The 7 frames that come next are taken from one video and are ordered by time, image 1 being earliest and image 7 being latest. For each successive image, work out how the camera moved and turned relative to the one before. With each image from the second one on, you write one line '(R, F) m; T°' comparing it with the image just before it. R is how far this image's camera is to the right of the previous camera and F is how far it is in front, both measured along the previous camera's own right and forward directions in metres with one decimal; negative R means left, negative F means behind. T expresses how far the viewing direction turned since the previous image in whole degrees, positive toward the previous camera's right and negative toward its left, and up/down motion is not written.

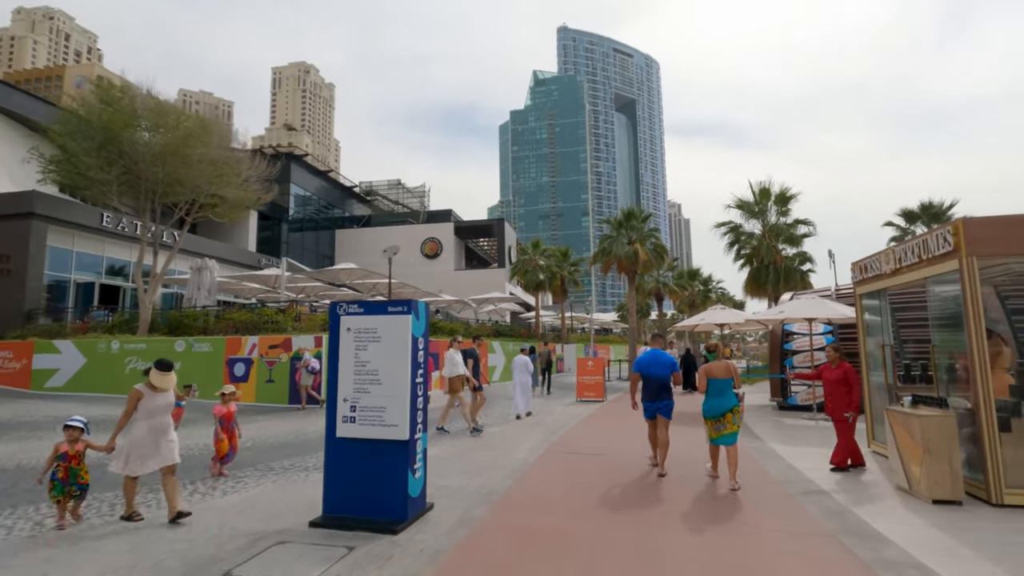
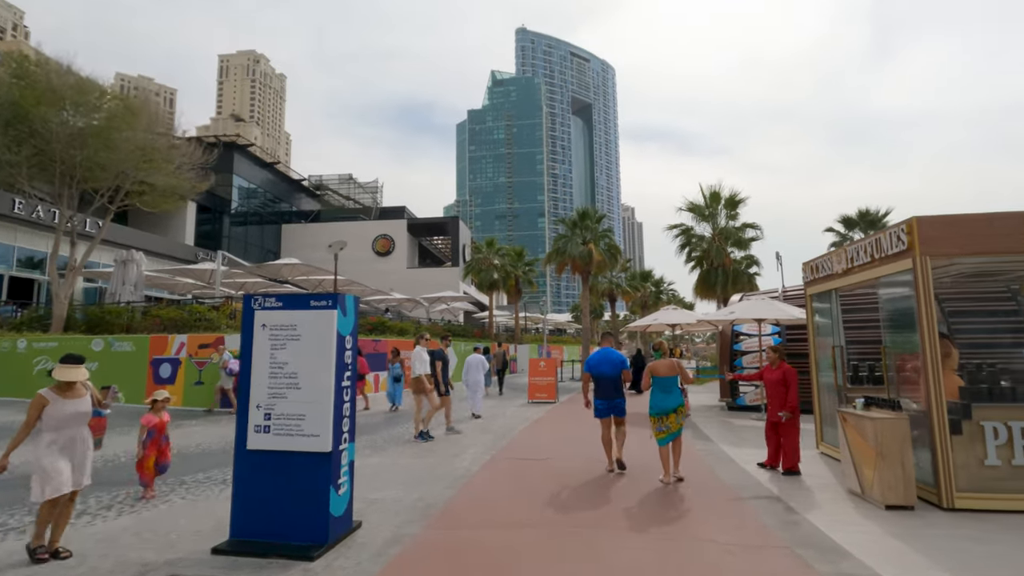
(+0.1, +0.5) m; +5°
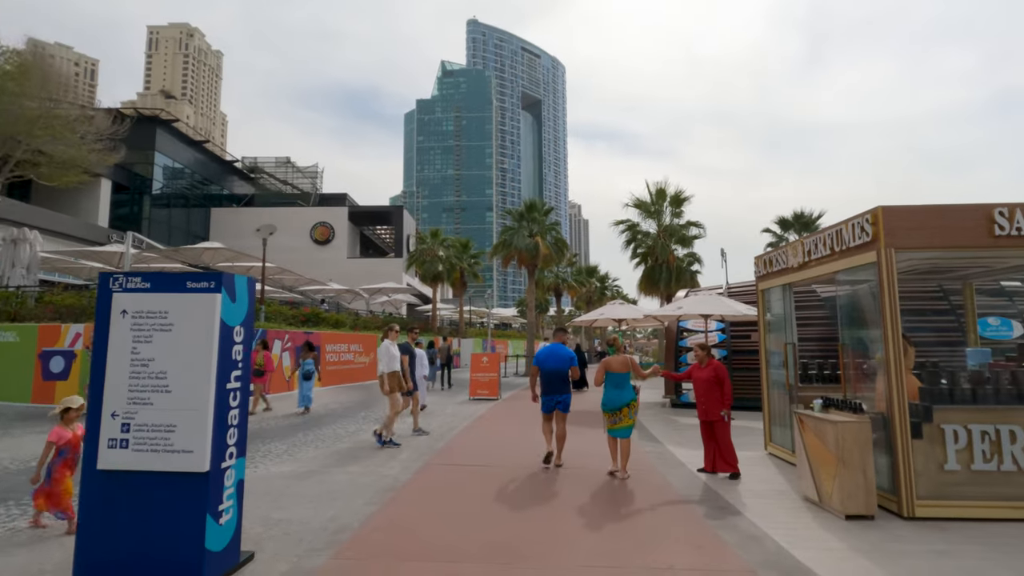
(+0.1, +0.8) m; +6°
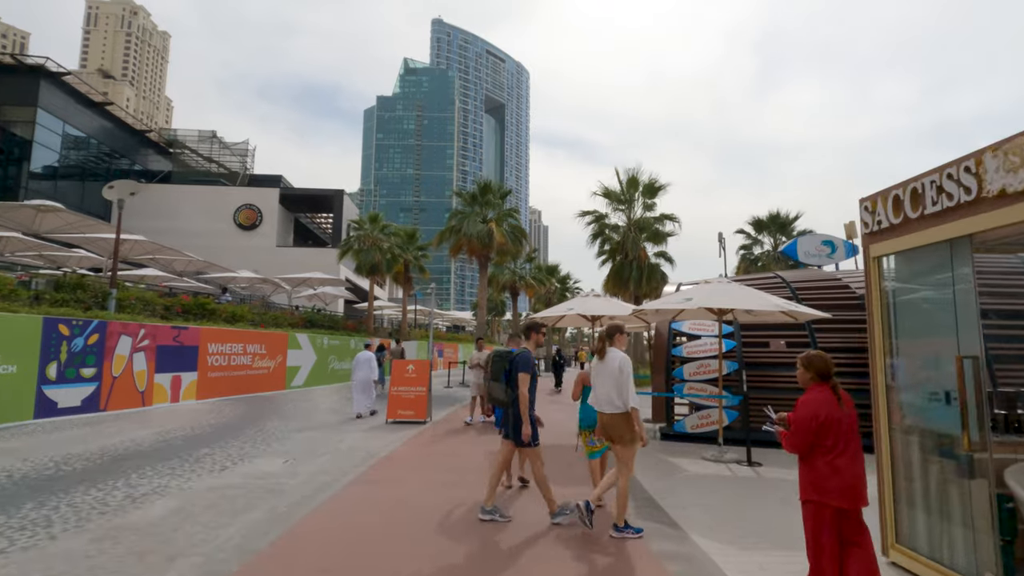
(+0.5, +4.1) m; +4°
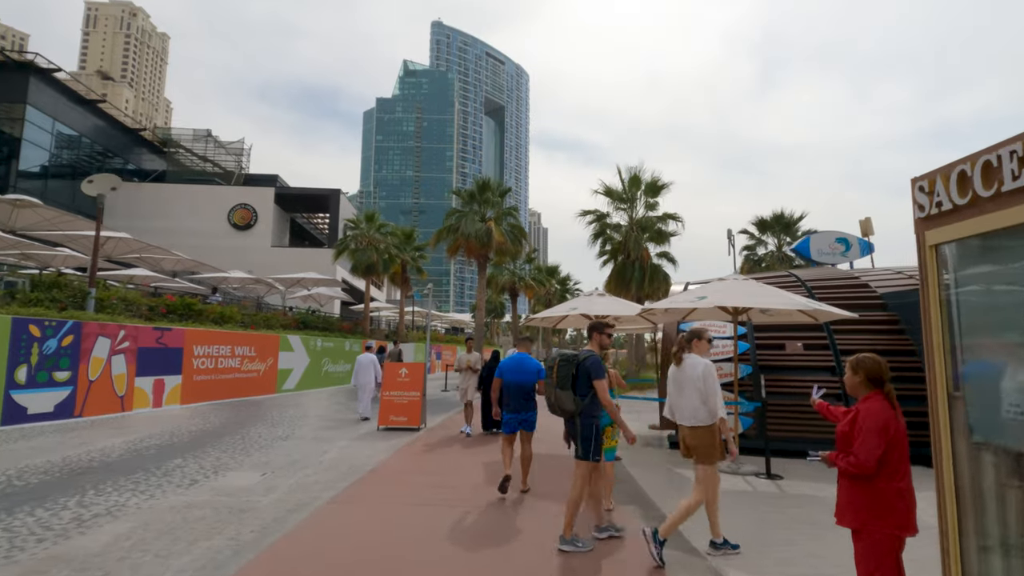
(0.0, +0.7) m; 0°
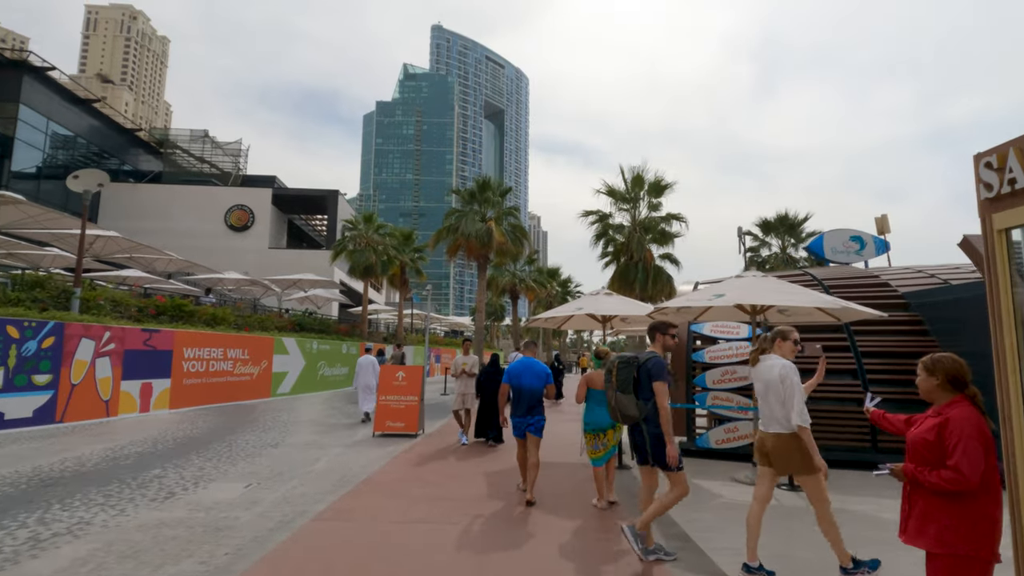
(-0.1, +0.5) m; 0°
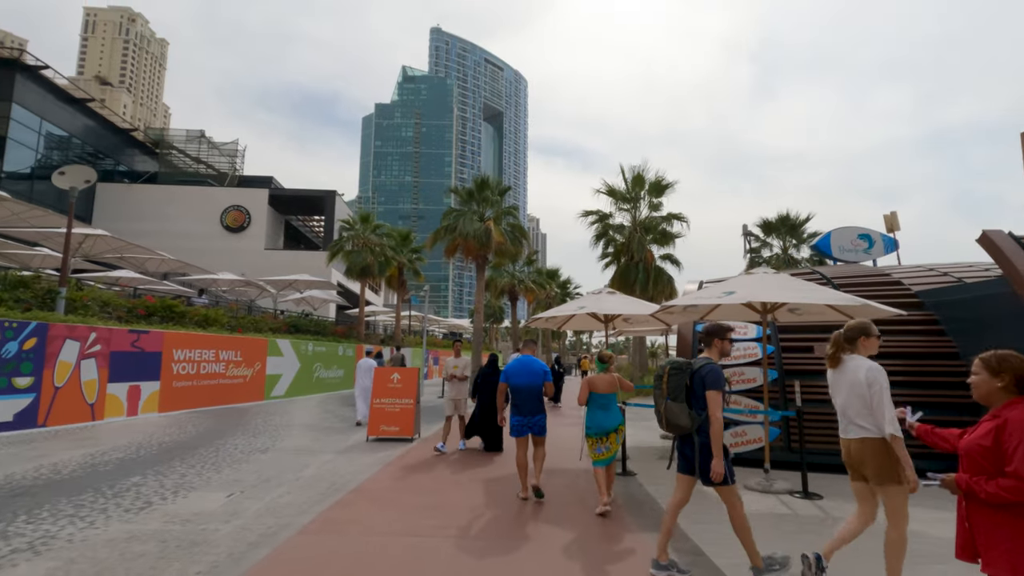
(0.0, +0.4) m; 0°
